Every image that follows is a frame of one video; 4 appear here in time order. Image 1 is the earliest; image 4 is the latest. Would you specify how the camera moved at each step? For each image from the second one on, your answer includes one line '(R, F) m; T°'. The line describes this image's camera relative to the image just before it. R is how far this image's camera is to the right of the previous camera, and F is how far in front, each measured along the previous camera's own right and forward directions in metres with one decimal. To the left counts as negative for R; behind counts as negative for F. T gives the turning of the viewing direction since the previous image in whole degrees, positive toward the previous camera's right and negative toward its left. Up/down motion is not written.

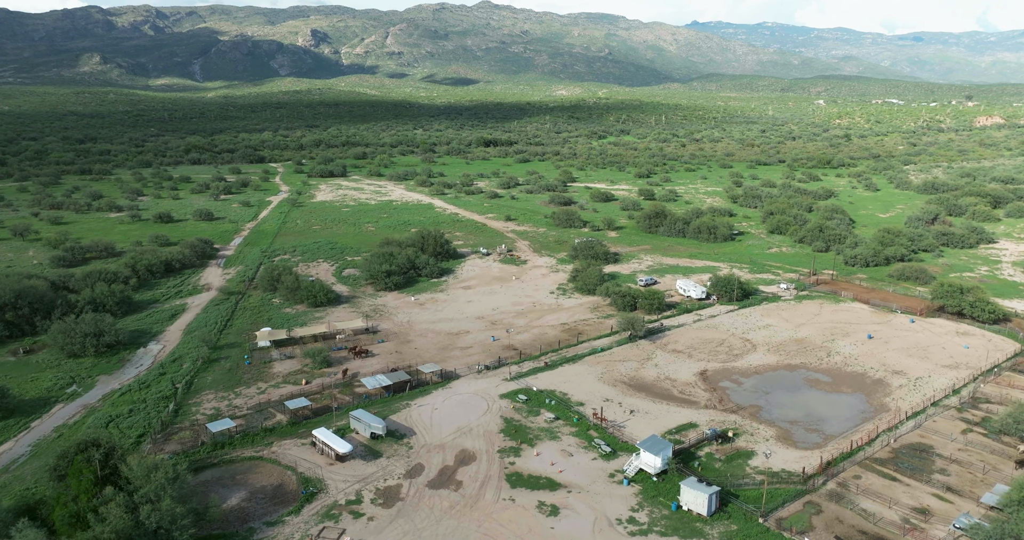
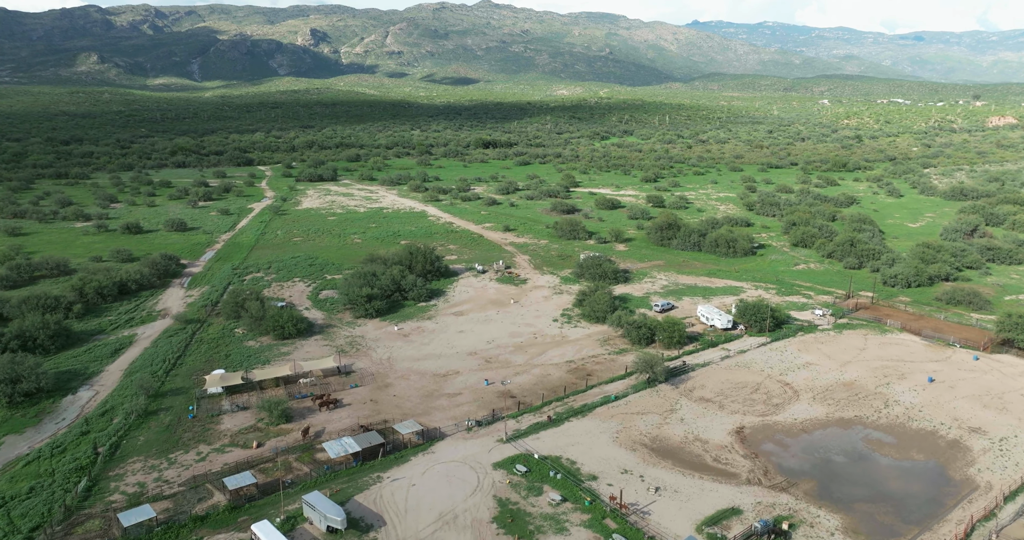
(+0.2, +5.1) m; 0°
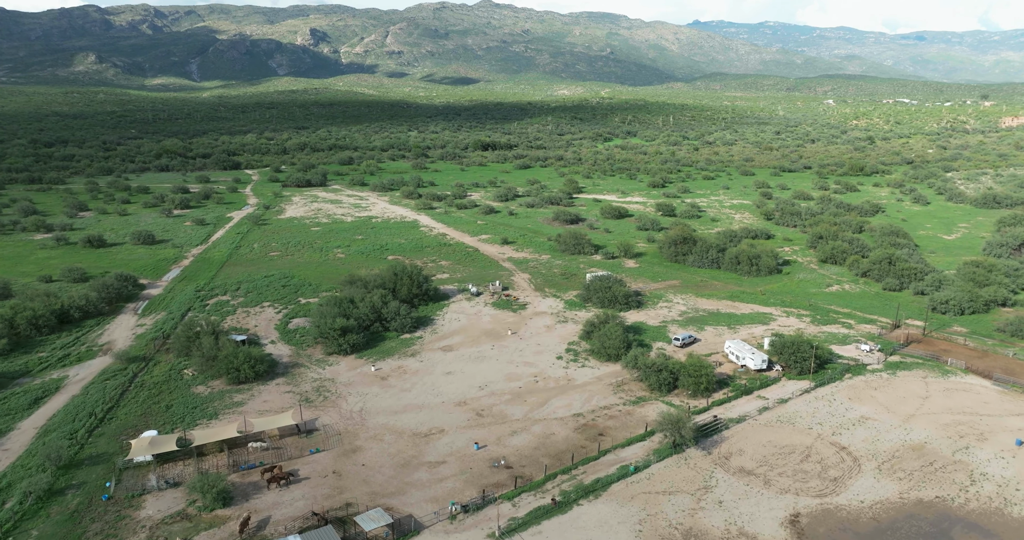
(+0.2, +5.1) m; 0°
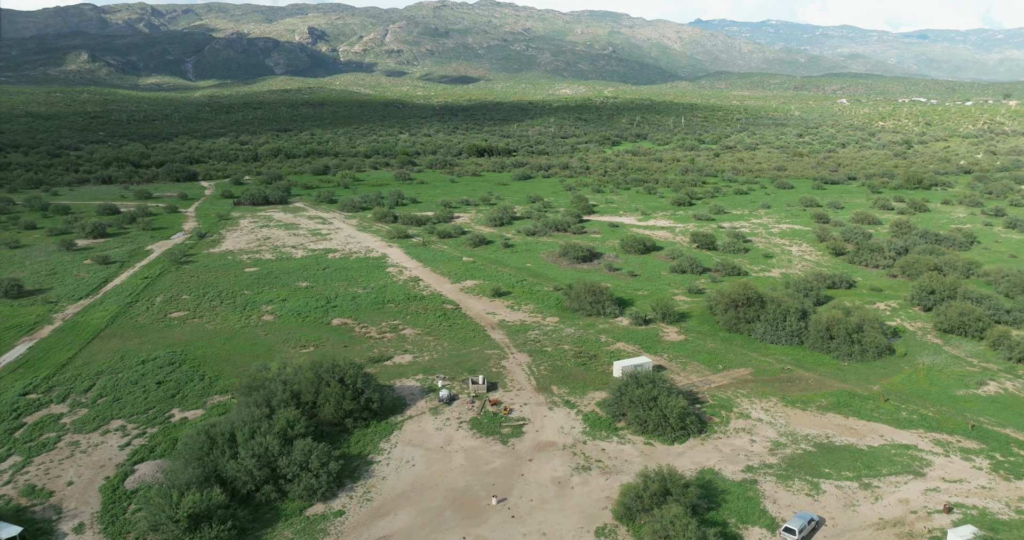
(+0.5, +14.1) m; 0°
